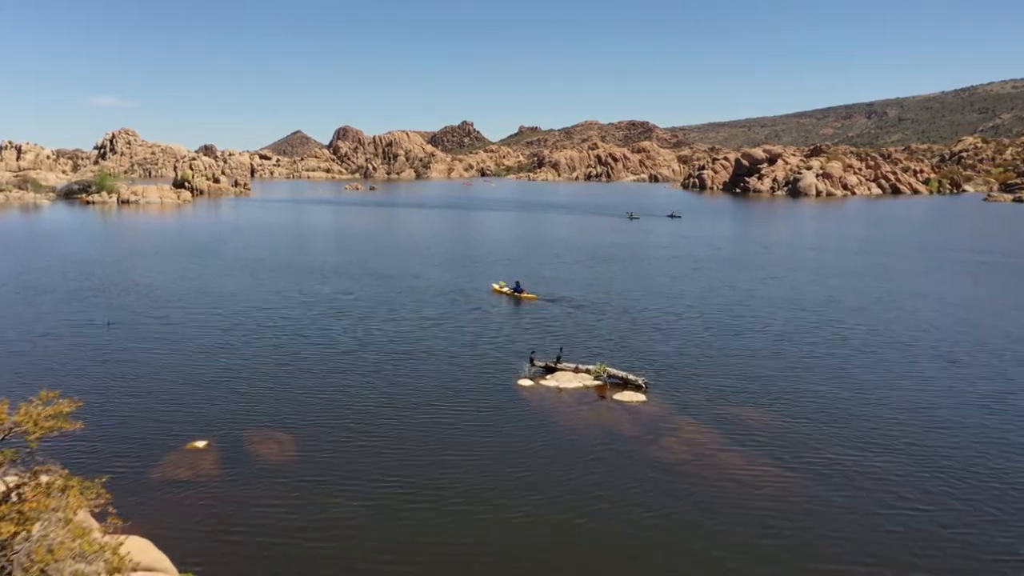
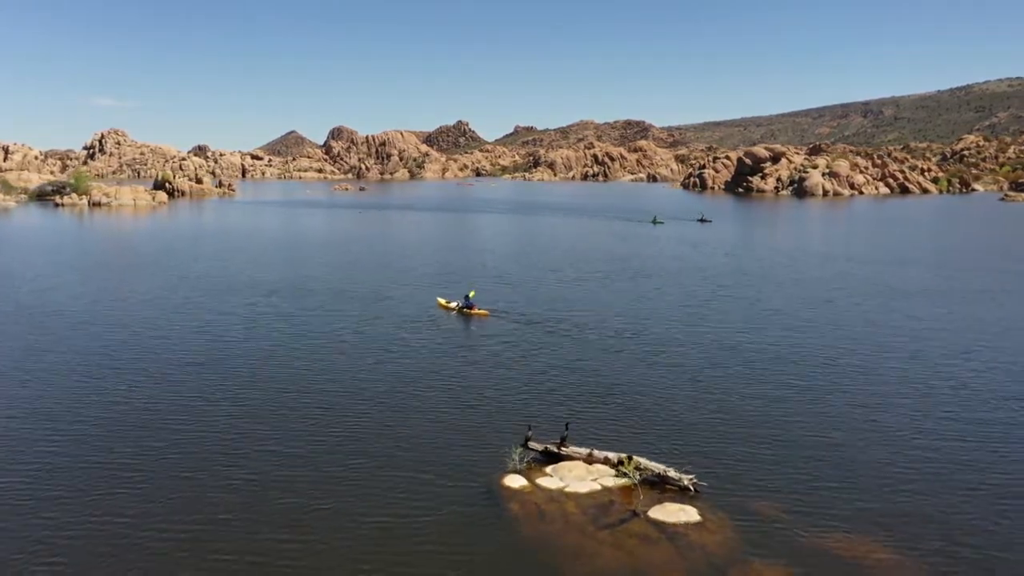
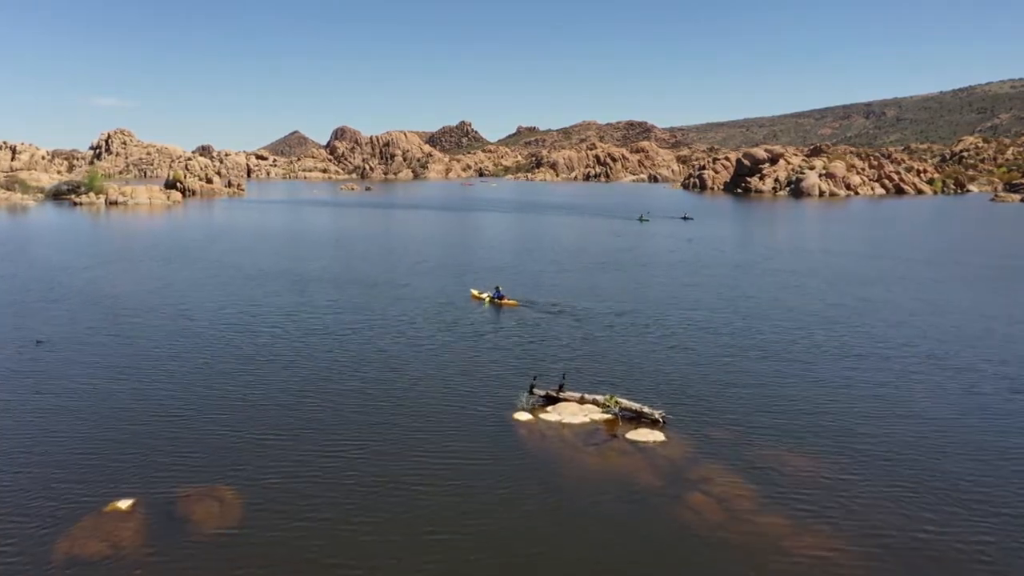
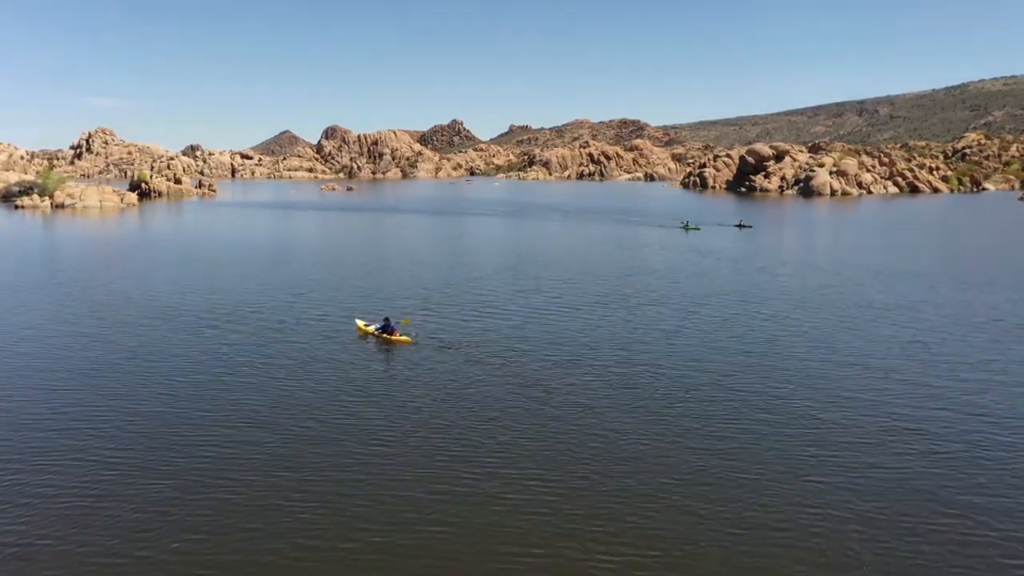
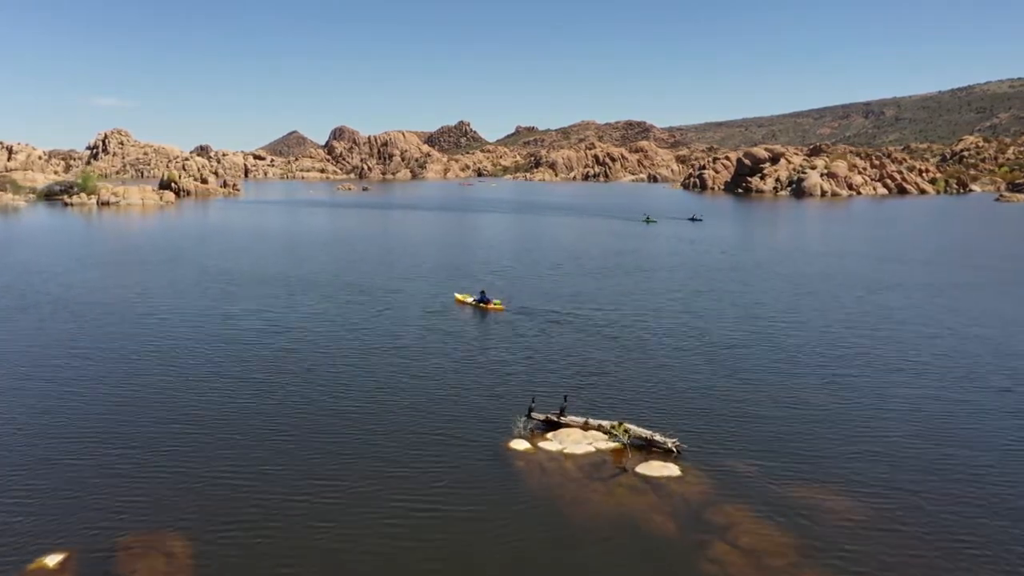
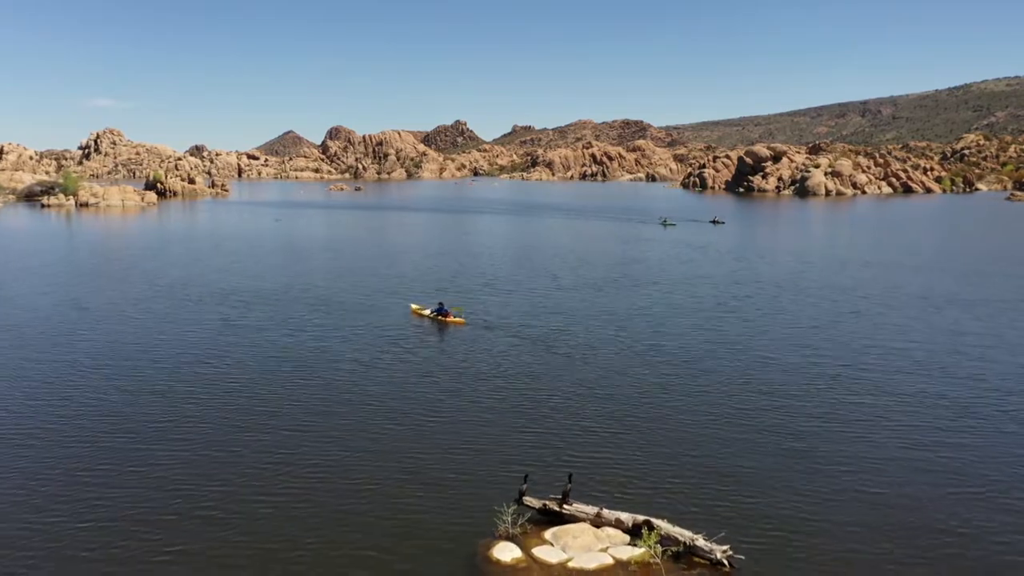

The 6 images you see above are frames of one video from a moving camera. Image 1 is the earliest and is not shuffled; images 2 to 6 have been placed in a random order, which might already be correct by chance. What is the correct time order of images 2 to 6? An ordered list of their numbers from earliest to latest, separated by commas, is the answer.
3, 5, 2, 6, 4
